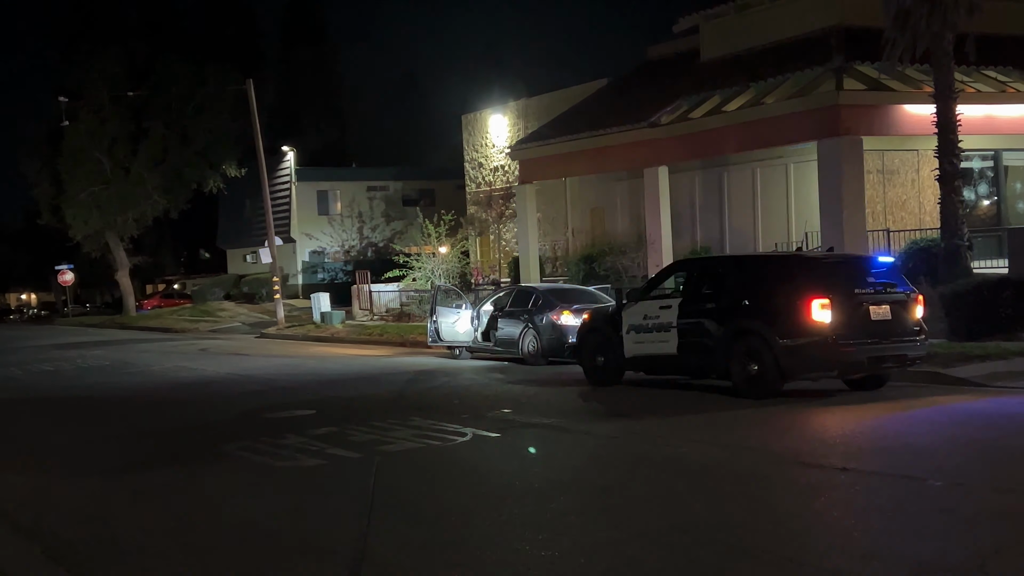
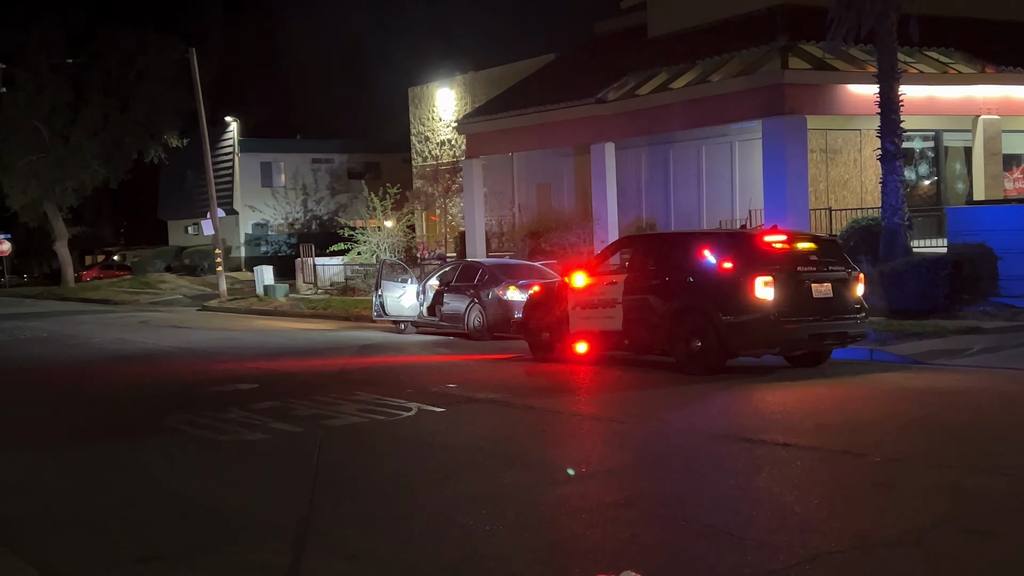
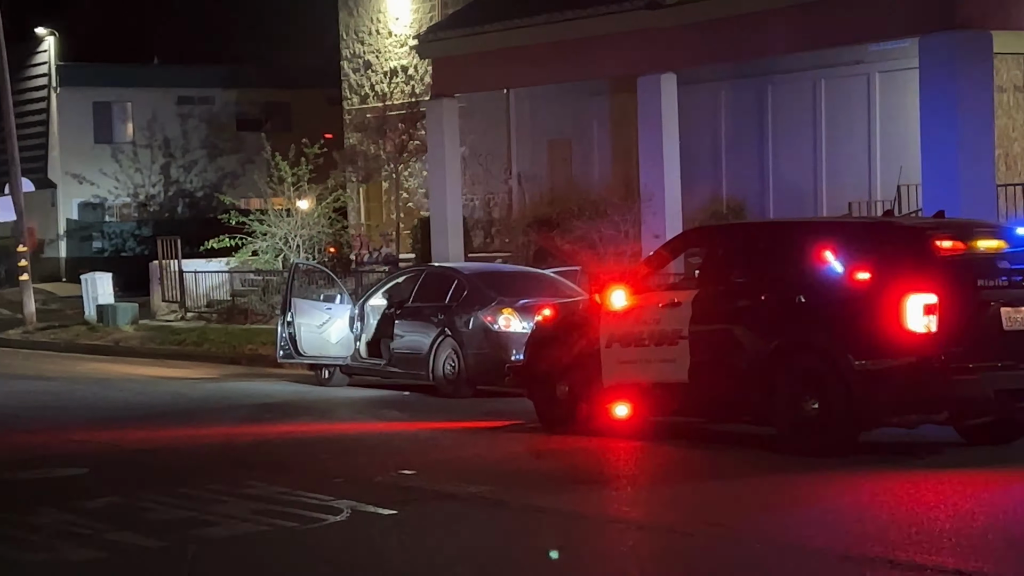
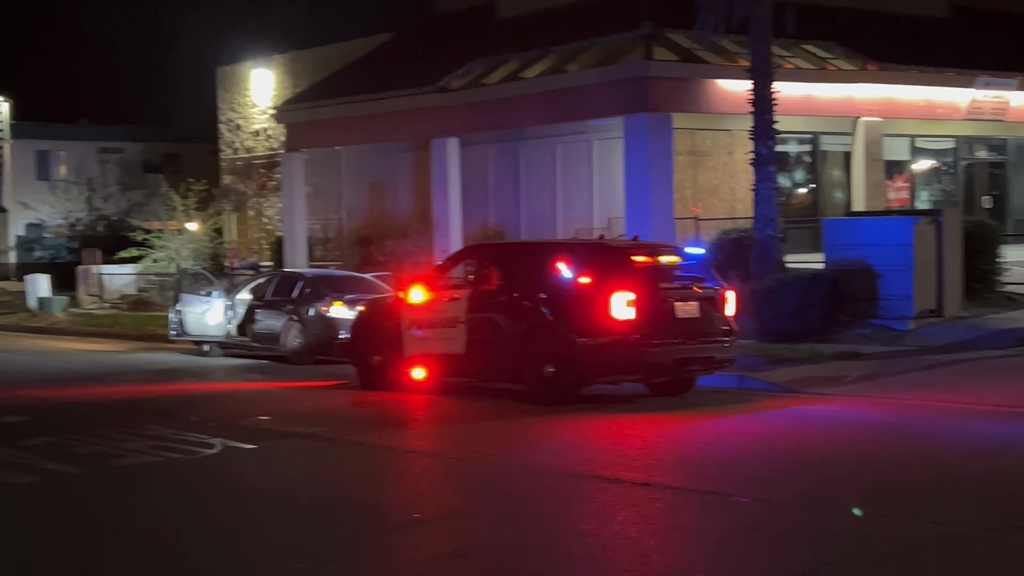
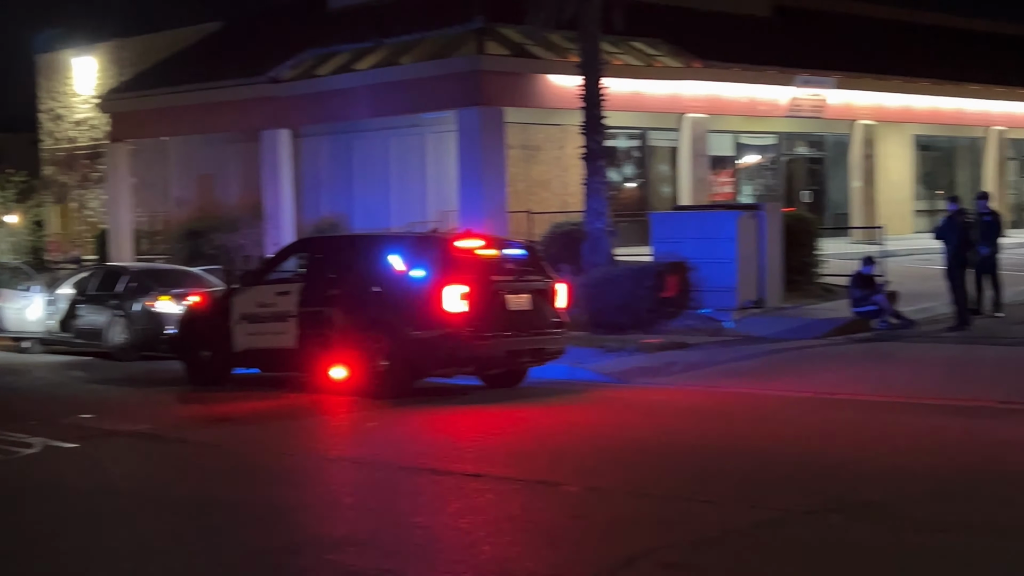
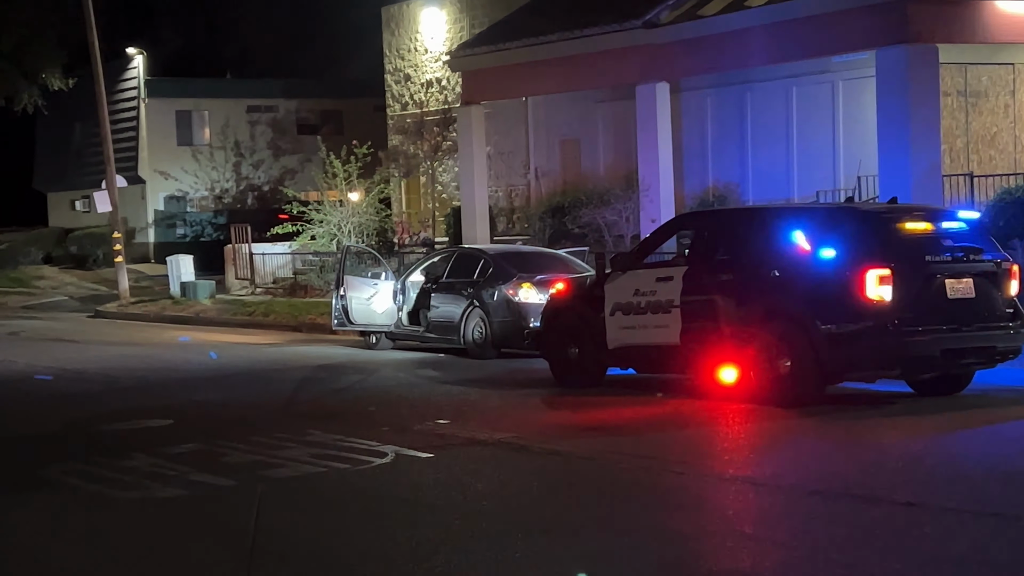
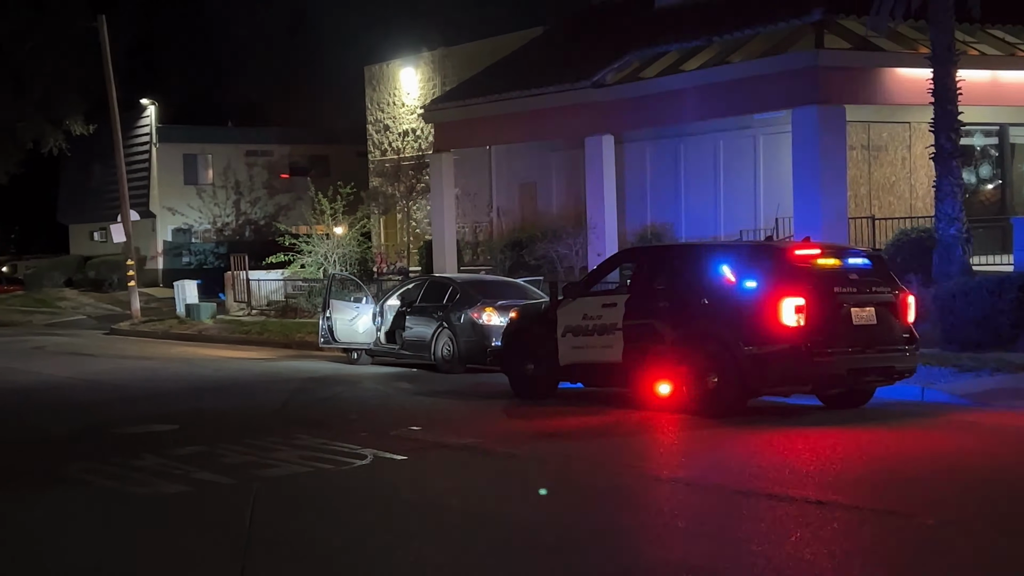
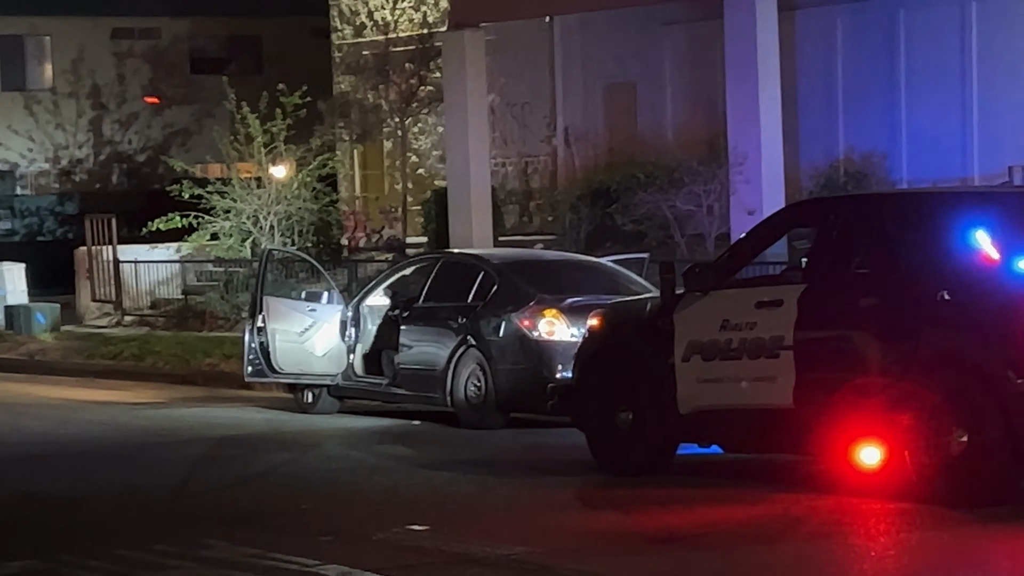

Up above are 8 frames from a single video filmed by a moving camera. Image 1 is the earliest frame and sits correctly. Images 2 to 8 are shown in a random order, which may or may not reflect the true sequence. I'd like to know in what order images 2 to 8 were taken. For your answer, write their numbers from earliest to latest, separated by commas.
2, 6, 8, 3, 7, 4, 5
